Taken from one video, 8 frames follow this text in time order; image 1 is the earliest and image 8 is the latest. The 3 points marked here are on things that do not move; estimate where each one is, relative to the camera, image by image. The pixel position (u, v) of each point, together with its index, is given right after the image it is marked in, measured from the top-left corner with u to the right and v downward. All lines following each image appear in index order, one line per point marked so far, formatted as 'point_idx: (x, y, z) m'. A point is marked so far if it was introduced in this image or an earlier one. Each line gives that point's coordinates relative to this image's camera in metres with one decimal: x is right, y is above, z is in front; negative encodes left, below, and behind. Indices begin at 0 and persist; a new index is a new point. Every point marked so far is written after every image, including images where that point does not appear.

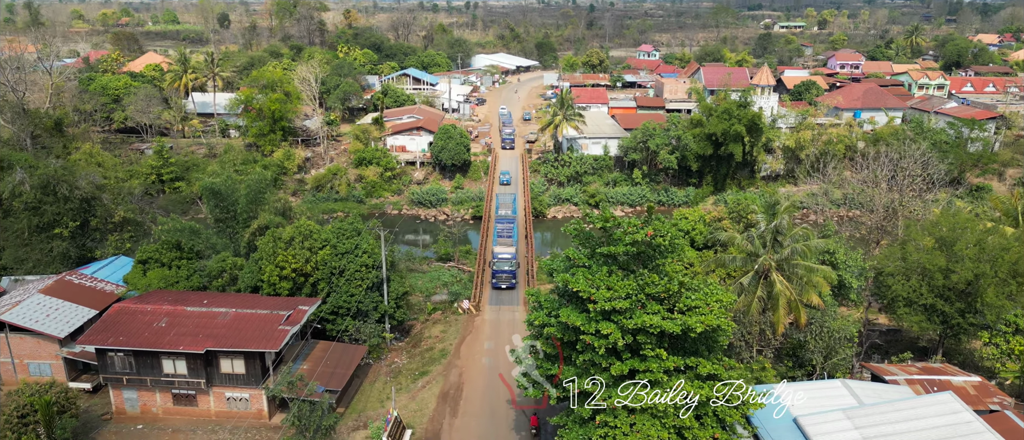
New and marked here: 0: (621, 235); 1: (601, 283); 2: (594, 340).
0: (+3.0, -0.4, +18.9) m
1: (+2.4, -1.7, +18.2) m
2: (+2.1, -3.1, +17.5) m
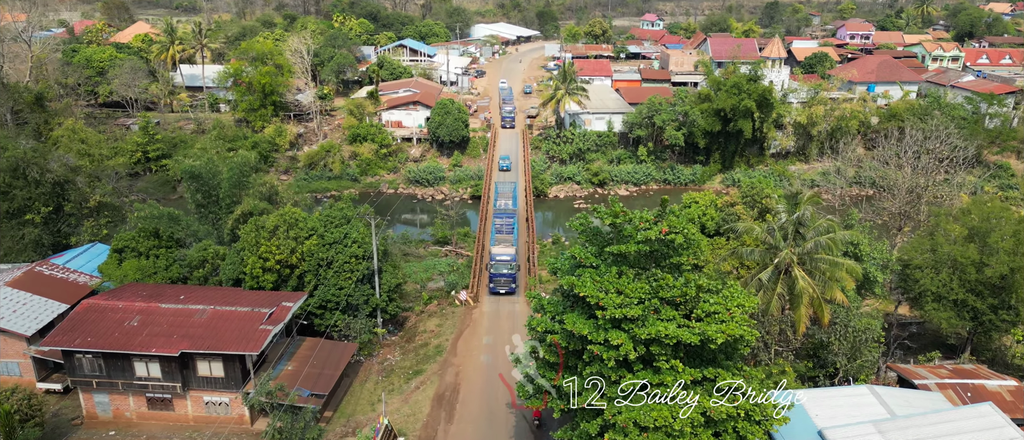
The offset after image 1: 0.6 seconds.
0: (+3.0, -0.3, +17.0) m
1: (+2.4, -1.6, +16.4) m
2: (+2.1, -3.1, +15.8) m
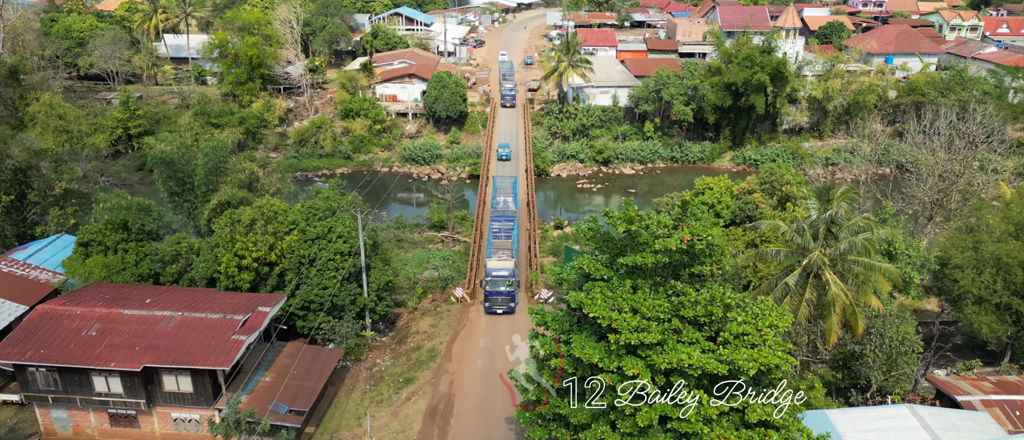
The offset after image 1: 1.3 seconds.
0: (+3.0, -0.4, +14.8) m
1: (+2.4, -1.8, +14.3) m
2: (+2.1, -3.3, +13.7) m
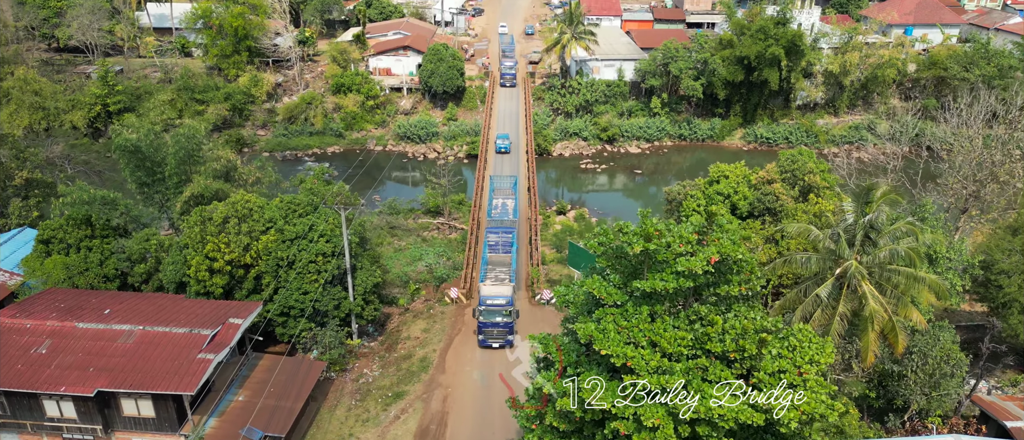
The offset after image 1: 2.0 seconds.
0: (+3.0, -0.7, +12.7) m
1: (+2.4, -2.1, +12.2) m
2: (+2.0, -3.6, +11.7) m
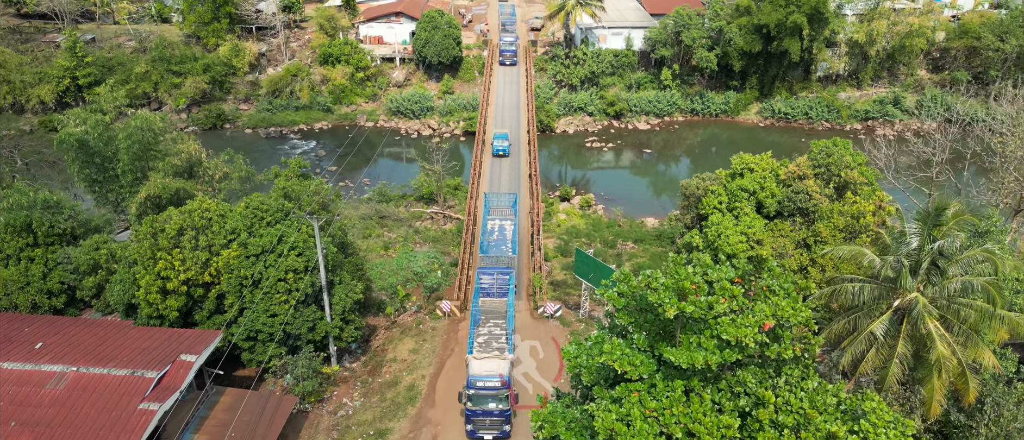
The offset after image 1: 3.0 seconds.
0: (+3.0, -1.5, +10.0) m
1: (+2.3, -3.0, +9.6) m
2: (+2.0, -4.5, +9.2) m
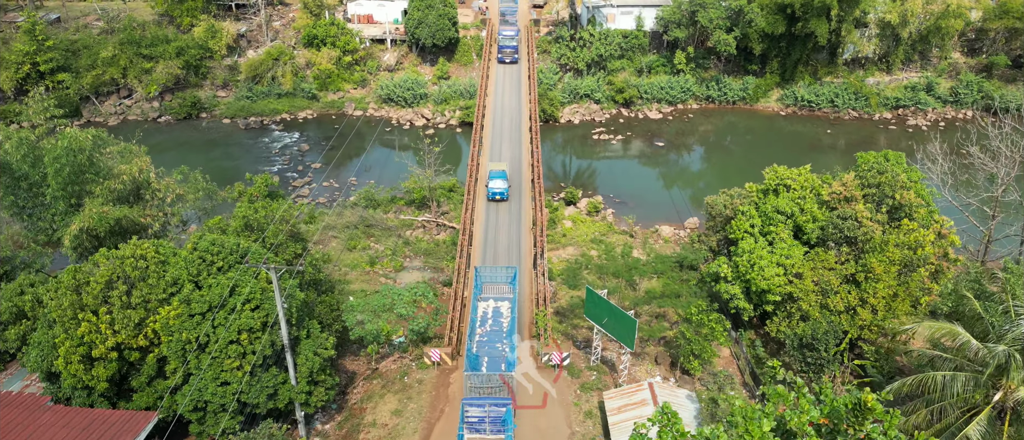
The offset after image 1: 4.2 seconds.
0: (+3.0, -3.0, +6.9) m
1: (+2.3, -4.5, +6.6) m
2: (+2.0, -6.0, +6.2) m
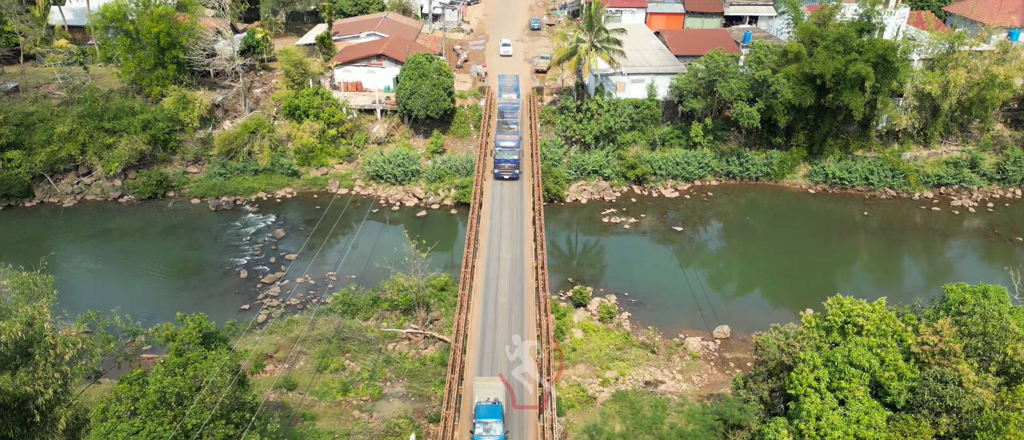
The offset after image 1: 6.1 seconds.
0: (+3.0, -5.8, +2.3) m
1: (+2.3, -7.2, +1.9) m
2: (+2.0, -8.8, +1.5) m
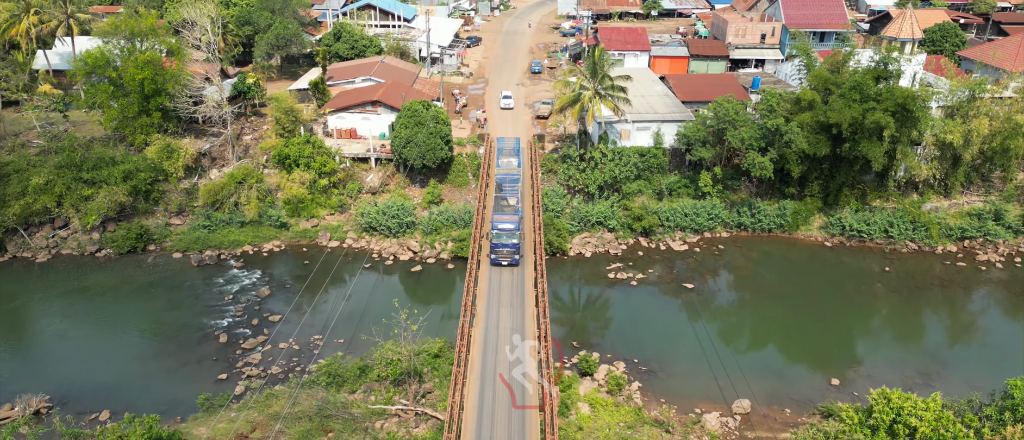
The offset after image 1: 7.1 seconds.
0: (+3.0, -6.9, 0.0) m
1: (+2.3, -8.3, -0.5) m
2: (+2.0, -9.8, -1.0) m
